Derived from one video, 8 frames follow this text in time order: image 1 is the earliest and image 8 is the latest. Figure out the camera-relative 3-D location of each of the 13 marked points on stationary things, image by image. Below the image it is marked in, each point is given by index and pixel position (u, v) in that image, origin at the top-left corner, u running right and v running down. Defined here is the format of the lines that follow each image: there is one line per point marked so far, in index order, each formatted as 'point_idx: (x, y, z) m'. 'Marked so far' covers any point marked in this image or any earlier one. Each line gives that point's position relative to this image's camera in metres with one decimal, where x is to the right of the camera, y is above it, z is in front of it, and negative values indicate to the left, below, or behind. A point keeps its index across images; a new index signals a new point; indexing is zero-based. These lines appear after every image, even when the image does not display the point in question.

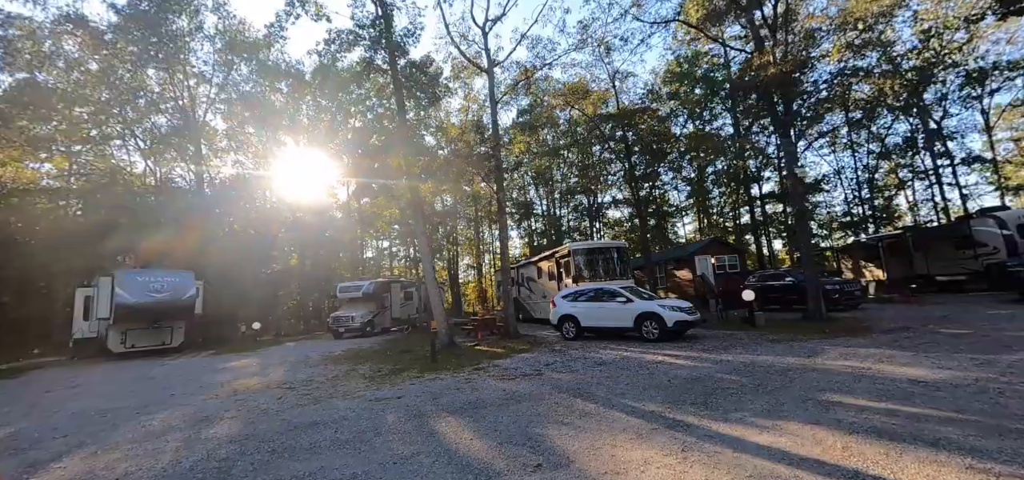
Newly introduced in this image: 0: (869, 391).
0: (+3.9, -1.6, +4.5) m
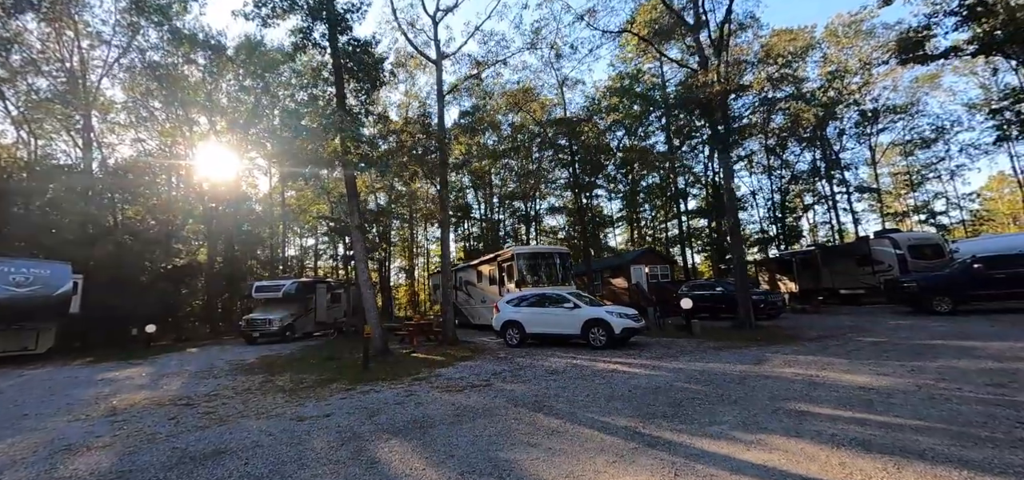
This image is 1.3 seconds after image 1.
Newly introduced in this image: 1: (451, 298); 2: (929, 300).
0: (+3.4, -1.7, +4.5) m
1: (-1.8, -1.8, +12.6) m
2: (+13.1, -1.9, +13.0) m
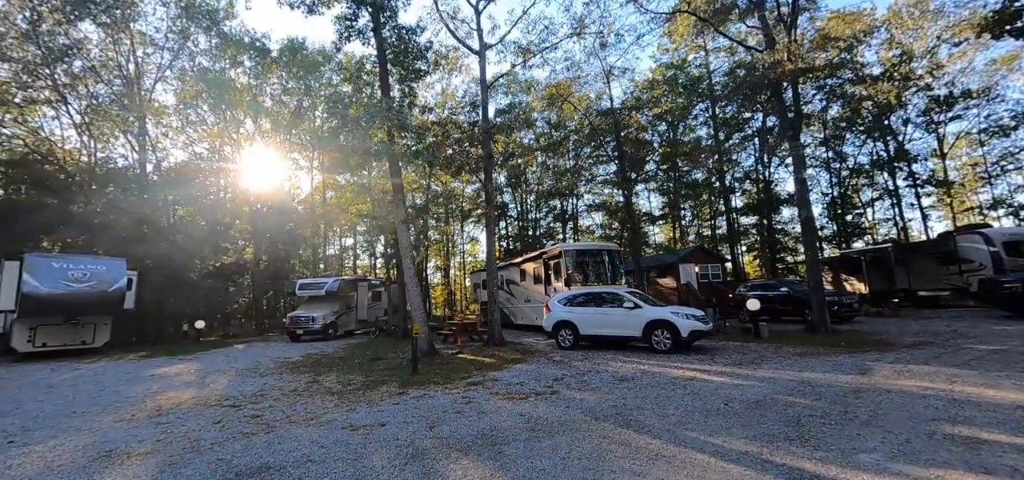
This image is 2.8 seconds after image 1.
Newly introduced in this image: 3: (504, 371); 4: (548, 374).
0: (+4.2, -1.6, +3.6) m
1: (-0.5, -1.7, +12.0) m
2: (+14.5, -1.7, +11.4) m
3: (-0.2, -2.2, +7.1) m
4: (+0.6, -2.1, +6.6) m
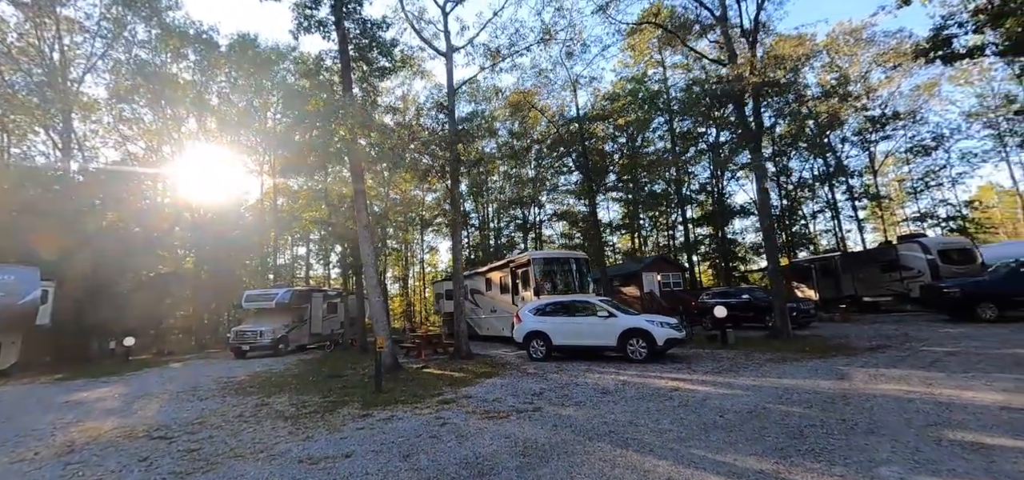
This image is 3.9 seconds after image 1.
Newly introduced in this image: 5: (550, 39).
0: (+4.1, -1.6, +3.6) m
1: (-1.3, -1.9, +11.5) m
2: (+13.6, -1.9, +12.3) m
3: (-0.6, -2.3, +6.6) m
4: (+0.2, -2.2, +6.2) m
5: (+1.3, +6.8, +14.1) m
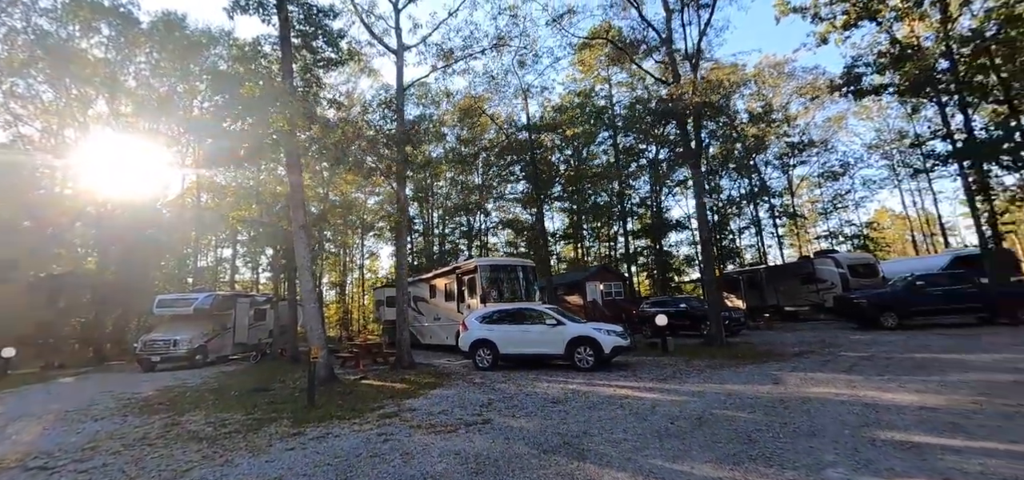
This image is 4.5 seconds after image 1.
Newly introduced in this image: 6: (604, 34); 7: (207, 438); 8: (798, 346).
0: (+3.7, -1.7, +3.8) m
1: (-2.7, -2.0, +11.0) m
2: (+12.0, -2.5, +13.7) m
3: (-1.4, -2.4, +6.2) m
4: (-0.5, -2.3, +5.9) m
5: (-0.3, +6.6, +14.1) m
6: (+3.5, +7.7, +15.6) m
7: (-3.4, -2.2, +4.7) m
8: (+7.4, -2.8, +10.8) m
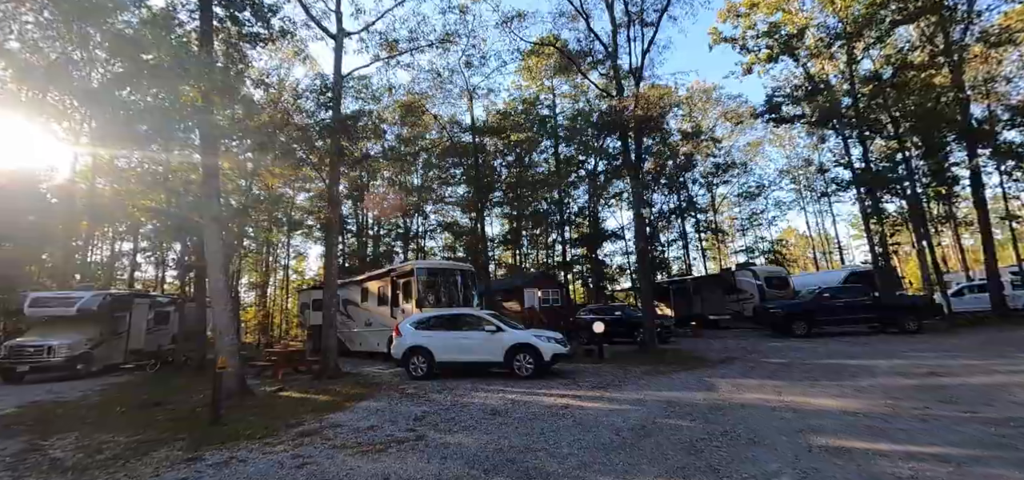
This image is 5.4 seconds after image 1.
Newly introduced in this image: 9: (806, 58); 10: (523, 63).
0: (+3.1, -1.8, +4.0) m
1: (-4.3, -1.9, +10.1) m
2: (+9.9, -3.0, +14.9) m
3: (-2.2, -2.3, +5.6) m
4: (-1.4, -2.2, +5.4) m
5: (-1.9, +6.5, +13.7) m
6: (+1.5, +7.5, +15.8) m
7: (-4.1, -2.1, +3.8) m
8: (+5.8, -3.1, +11.4) m
9: (+12.5, +7.7, +17.7) m
10: (+0.8, +7.0, +16.1) m
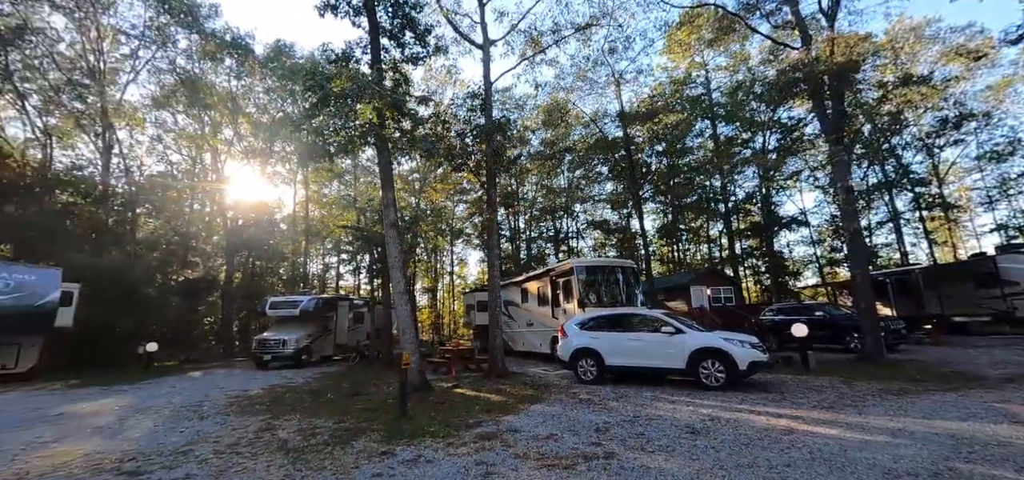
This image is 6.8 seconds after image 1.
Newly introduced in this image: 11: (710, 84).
0: (+4.6, -1.5, +2.1) m
1: (-0.3, -2.0, +10.3) m
2: (+14.6, -2.2, +10.1) m
3: (+0.1, -2.3, +5.3) m
4: (+0.9, -2.1, +4.9) m
5: (+2.6, +6.6, +13.1) m
6: (+6.5, +7.8, +13.9) m
7: (-2.2, -2.1, +4.3) m
8: (+9.7, -2.5, +8.2) m
9: (+17.4, +8.7, +12.0) m
10: (+5.9, +7.3, +14.4) m
11: (+9.6, +7.5, +19.8) m
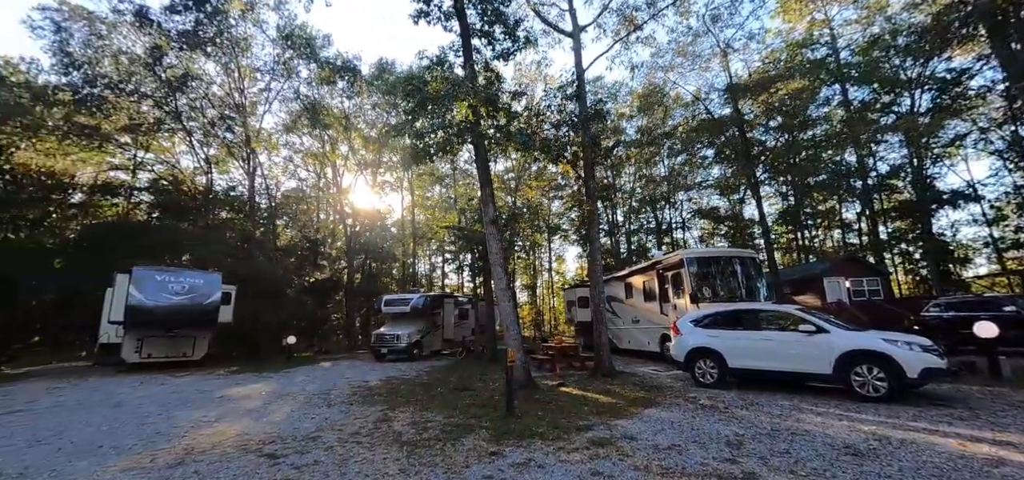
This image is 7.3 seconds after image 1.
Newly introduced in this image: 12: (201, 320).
0: (+5.0, -1.2, +0.7) m
1: (+2.1, -1.8, +9.8) m
2: (+16.6, -1.4, +6.3) m
3: (+1.5, -2.1, +4.9) m
4: (+2.1, -2.0, +4.3) m
5: (+5.2, +6.9, +11.8) m
6: (+9.1, +8.3, +11.7) m
7: (-1.1, -2.1, +4.4) m
8: (+11.4, -2.0, +5.5) m
9: (+19.3, +9.6, +7.5) m
10: (+8.7, +7.8, +12.4) m
11: (+13.5, +8.2, +16.8) m
12: (-9.7, -2.6, +13.1) m
